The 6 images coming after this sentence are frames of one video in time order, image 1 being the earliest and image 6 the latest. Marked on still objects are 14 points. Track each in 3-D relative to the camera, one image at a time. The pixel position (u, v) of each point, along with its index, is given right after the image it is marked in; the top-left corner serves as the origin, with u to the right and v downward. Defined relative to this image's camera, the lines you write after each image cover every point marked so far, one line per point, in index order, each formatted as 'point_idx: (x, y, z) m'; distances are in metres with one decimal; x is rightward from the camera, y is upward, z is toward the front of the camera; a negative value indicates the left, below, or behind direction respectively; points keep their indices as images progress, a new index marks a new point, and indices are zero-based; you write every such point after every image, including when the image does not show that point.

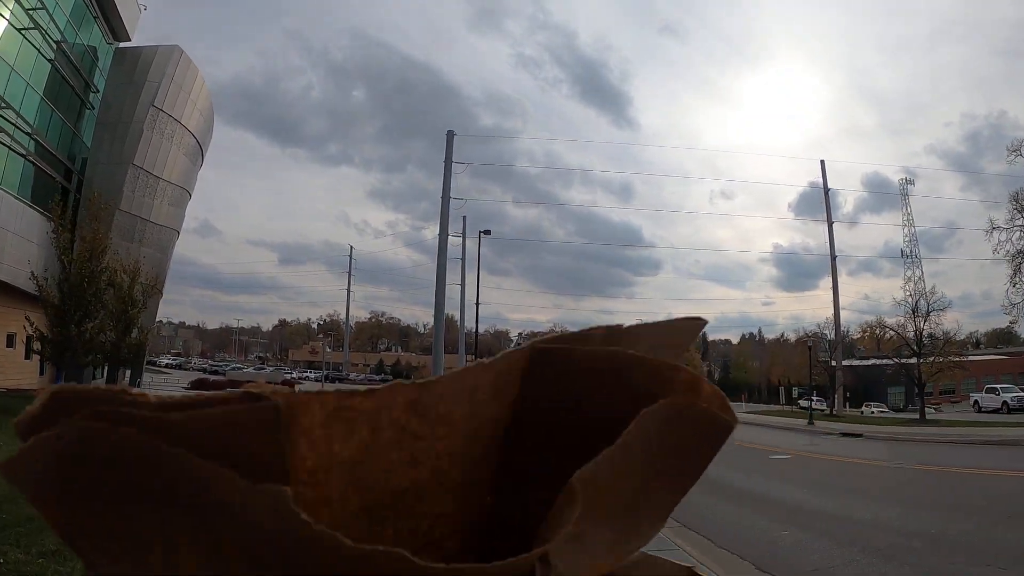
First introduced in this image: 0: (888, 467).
0: (+11.0, -5.1, +18.1) m
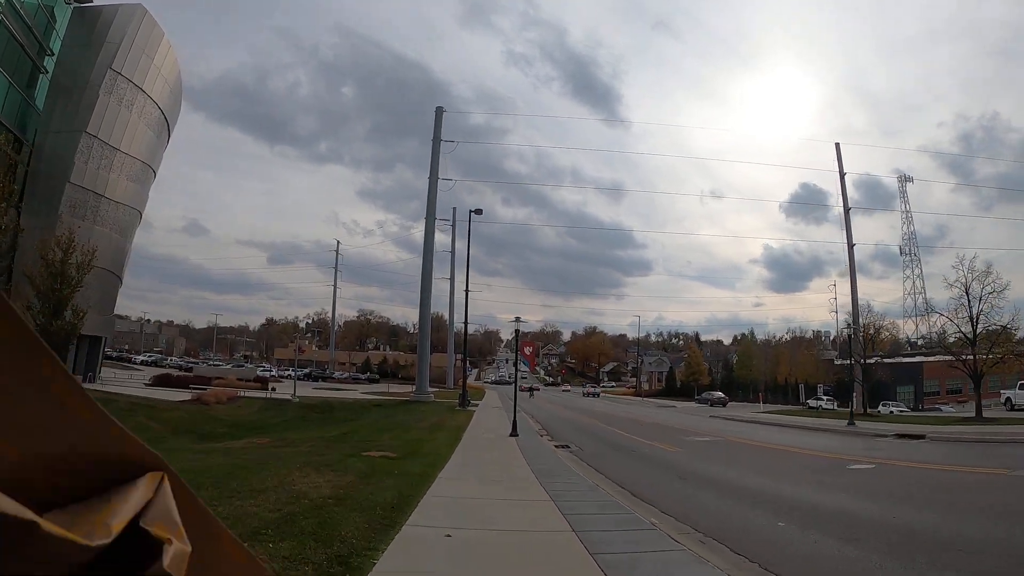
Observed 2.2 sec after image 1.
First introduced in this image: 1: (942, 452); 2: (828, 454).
0: (+10.9, -4.4, +15.0) m
1: (+11.7, -4.6, +17.1) m
2: (+9.0, -4.6, +17.6) m
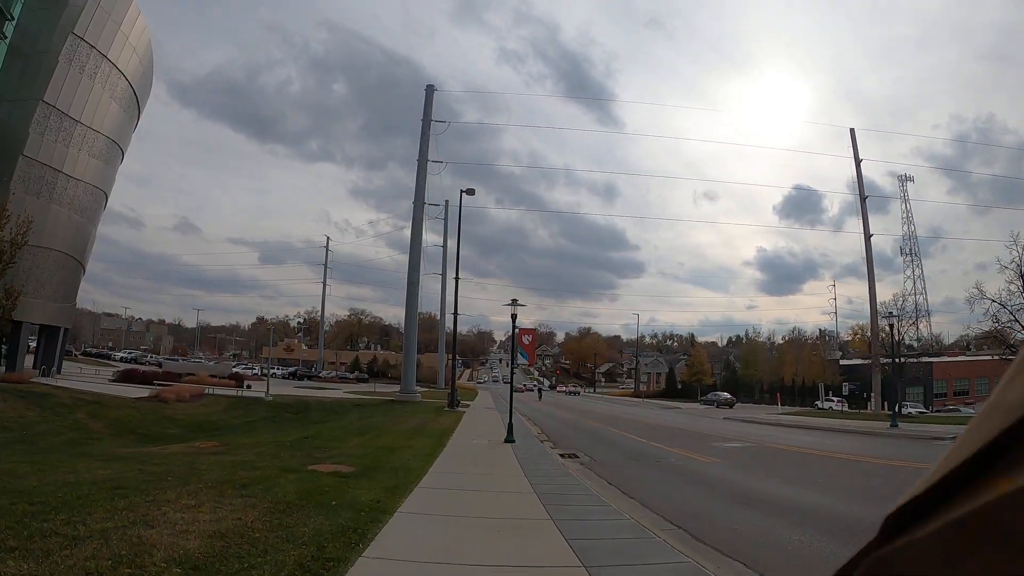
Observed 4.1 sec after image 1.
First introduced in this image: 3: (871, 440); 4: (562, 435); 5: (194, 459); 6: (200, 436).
0: (+10.8, -4.0, +12.4) m
1: (+11.6, -4.1, +14.5) m
2: (+8.9, -4.1, +15.0) m
3: (+10.0, -4.3, +17.8) m
4: (+1.5, -4.4, +18.4) m
5: (-5.3, -2.8, +10.4) m
6: (-8.8, -4.2, +17.7) m
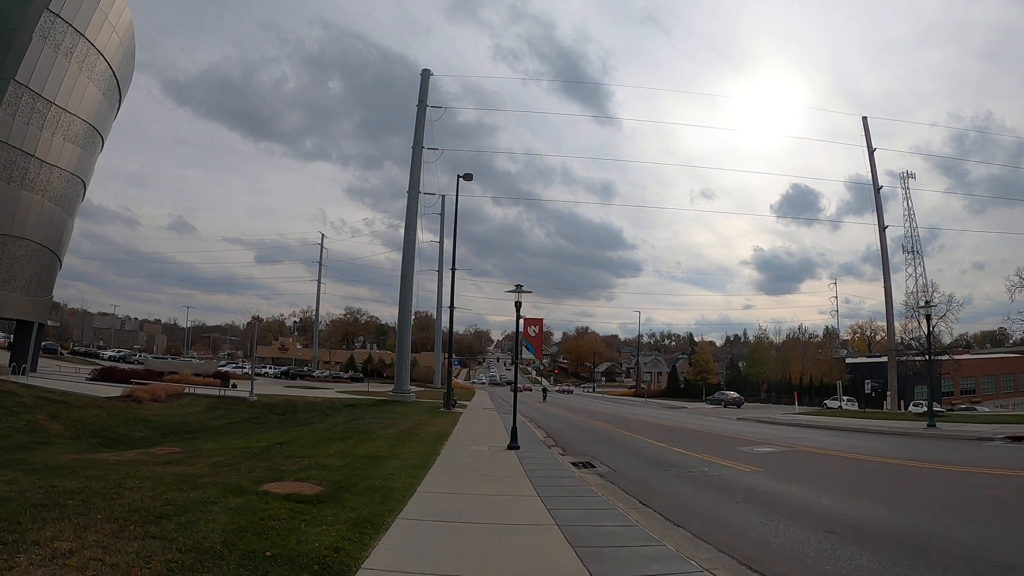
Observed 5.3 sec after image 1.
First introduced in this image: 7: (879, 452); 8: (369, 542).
0: (+10.9, -3.7, +10.7) m
1: (+11.6, -3.8, +12.9) m
2: (+8.9, -3.8, +13.3) m
3: (+10.1, -4.0, +16.1) m
4: (+1.5, -4.1, +16.7) m
5: (-5.2, -2.5, +8.7) m
6: (-8.8, -3.9, +15.9) m
7: (+8.6, -4.0, +15.1) m
8: (-1.0, -1.7, +4.4) m
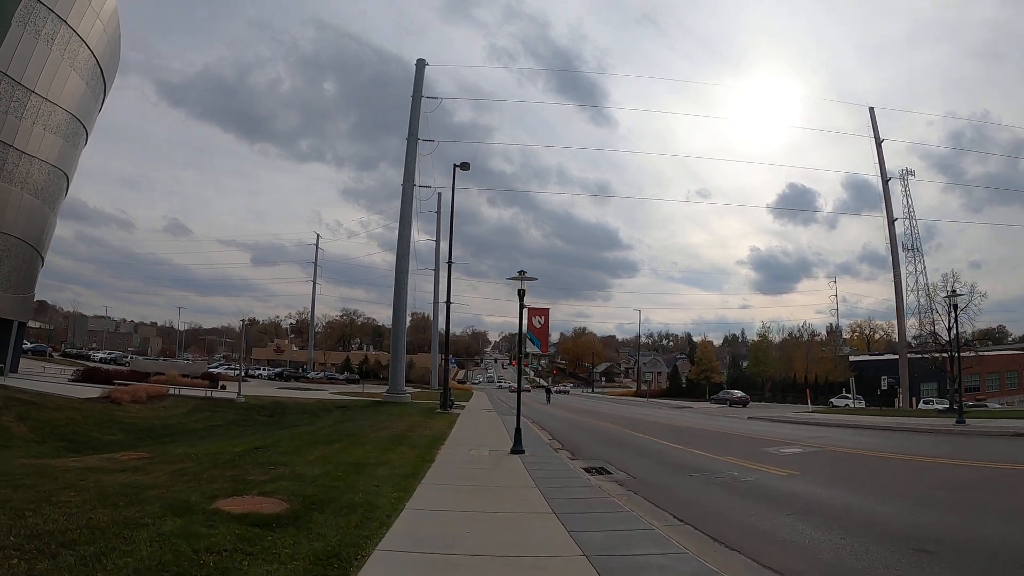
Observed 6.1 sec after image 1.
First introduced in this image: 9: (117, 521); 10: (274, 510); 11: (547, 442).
0: (+10.9, -3.4, +9.6) m
1: (+11.7, -3.5, +11.8) m
2: (+9.0, -3.6, +12.2) m
3: (+10.1, -3.7, +15.0) m
4: (+1.6, -3.8, +15.5) m
5: (-5.1, -2.3, +7.5) m
6: (-8.7, -3.7, +14.7) m
7: (+8.7, -3.7, +14.0) m
8: (-0.9, -1.5, +3.2) m
9: (-2.9, -1.7, +4.7) m
10: (-1.8, -1.7, +4.8) m
11: (+0.8, -3.7, +15.1) m
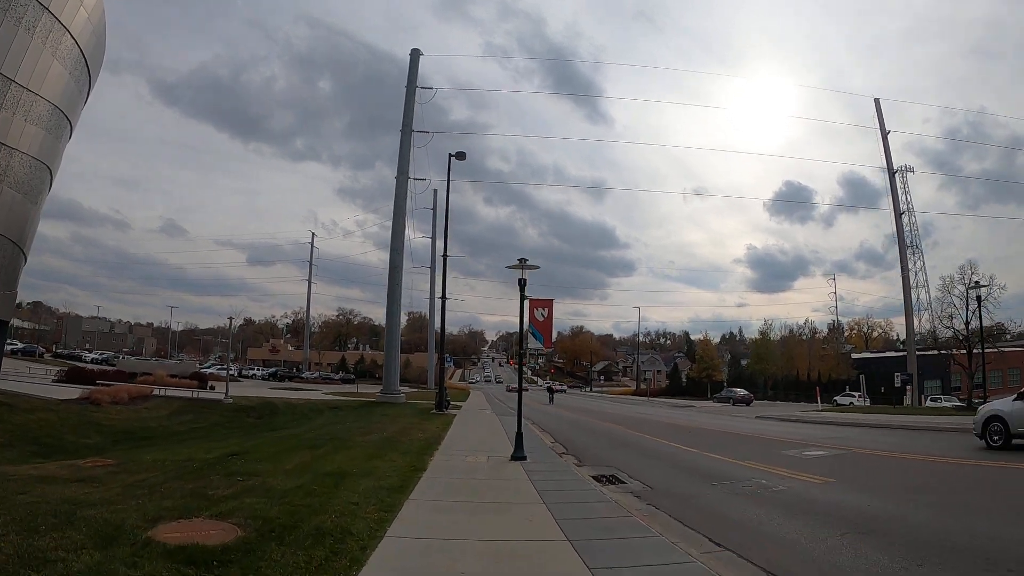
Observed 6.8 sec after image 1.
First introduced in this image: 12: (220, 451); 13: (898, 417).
0: (+11.0, -3.2, +8.7) m
1: (+11.7, -3.4, +10.9) m
2: (+9.0, -3.4, +11.3) m
3: (+10.1, -3.5, +14.2) m
4: (+1.6, -3.6, +14.6) m
5: (-5.1, -2.2, +6.6) m
6: (-8.7, -3.5, +13.8) m
7: (+8.7, -3.5, +13.1) m
8: (-0.8, -1.3, +2.3) m
9: (-2.9, -1.6, +3.7) m
10: (-1.8, -1.5, +3.8) m
11: (+0.8, -3.5, +14.2) m
12: (-5.1, -2.9, +11.0) m
13: (+11.6, -4.0, +19.0) m
